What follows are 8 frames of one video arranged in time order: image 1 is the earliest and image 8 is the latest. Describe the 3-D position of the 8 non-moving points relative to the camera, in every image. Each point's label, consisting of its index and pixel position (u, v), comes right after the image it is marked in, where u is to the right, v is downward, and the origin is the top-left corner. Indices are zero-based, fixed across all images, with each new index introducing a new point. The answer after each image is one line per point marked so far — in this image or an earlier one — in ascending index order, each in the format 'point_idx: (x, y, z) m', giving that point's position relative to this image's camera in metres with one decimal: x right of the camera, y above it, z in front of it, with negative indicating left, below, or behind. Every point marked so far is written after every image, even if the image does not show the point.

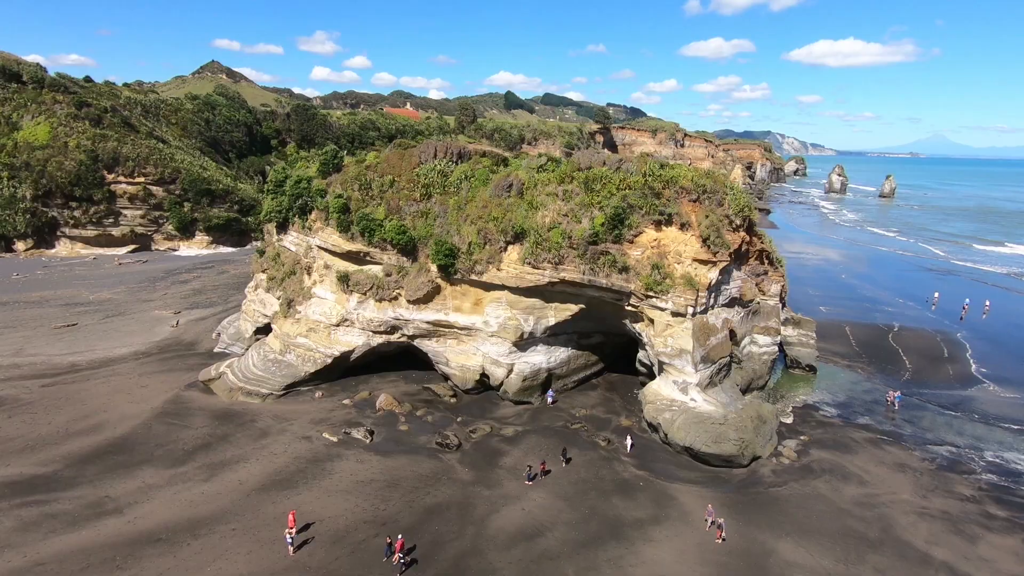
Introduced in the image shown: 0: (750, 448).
0: (+7.9, -5.4, +18.4) m
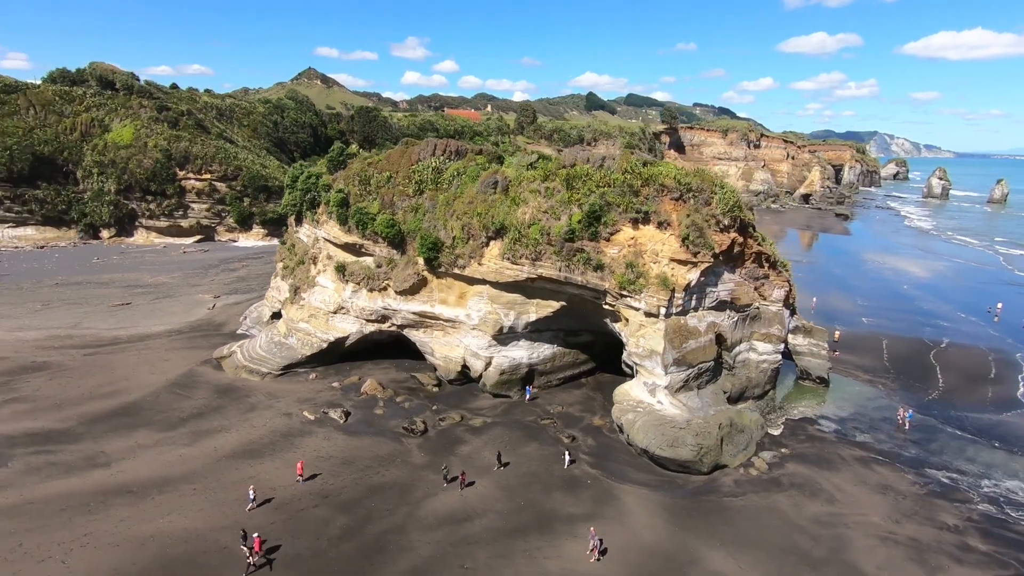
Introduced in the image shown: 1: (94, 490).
0: (+6.4, -5.4, +17.8) m
1: (-12.4, -6.0, +16.2) m
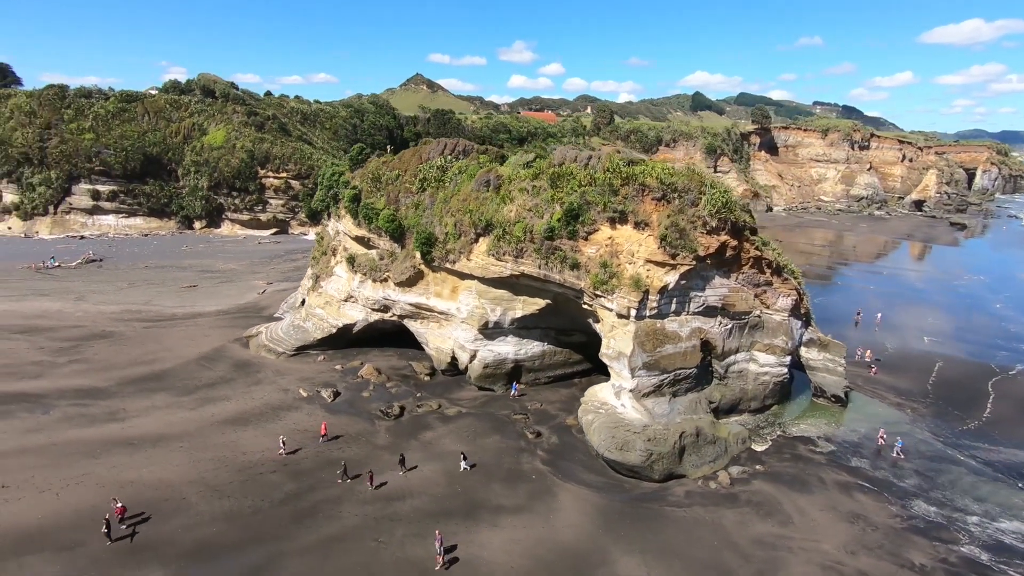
0: (+4.7, -5.5, +17.2) m
1: (-14.1, -5.2, +18.9) m
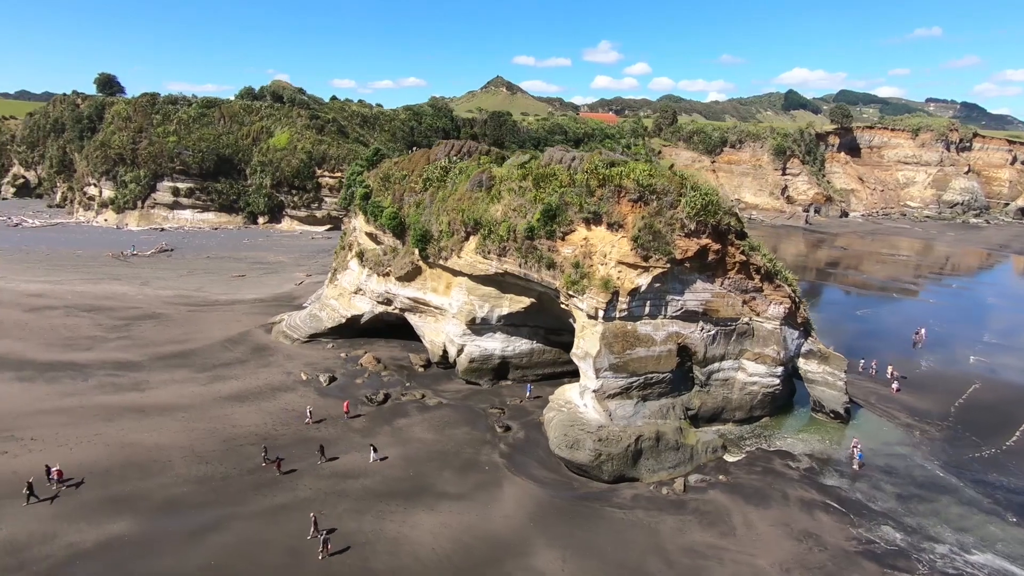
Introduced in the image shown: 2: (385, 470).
0: (+3.1, -5.5, +17.2) m
1: (-15.2, -4.6, +21.4) m
2: (-4.2, -5.9, +17.7) m
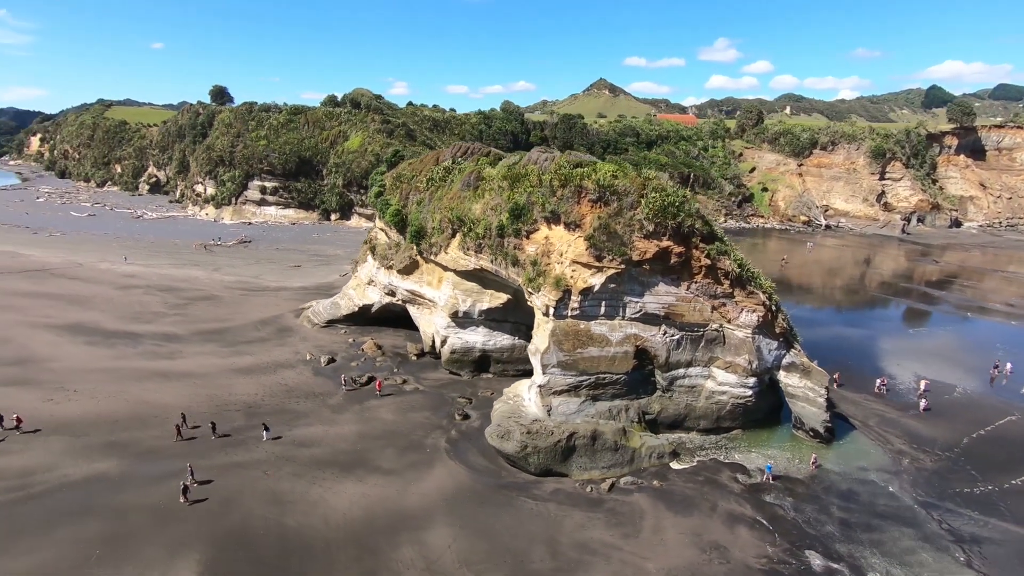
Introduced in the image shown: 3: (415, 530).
0: (+0.8, -5.4, +17.6) m
1: (-16.4, -3.8, +25.0) m
2: (-6.3, -5.5, +19.4) m
3: (-2.7, -6.7, +15.2) m
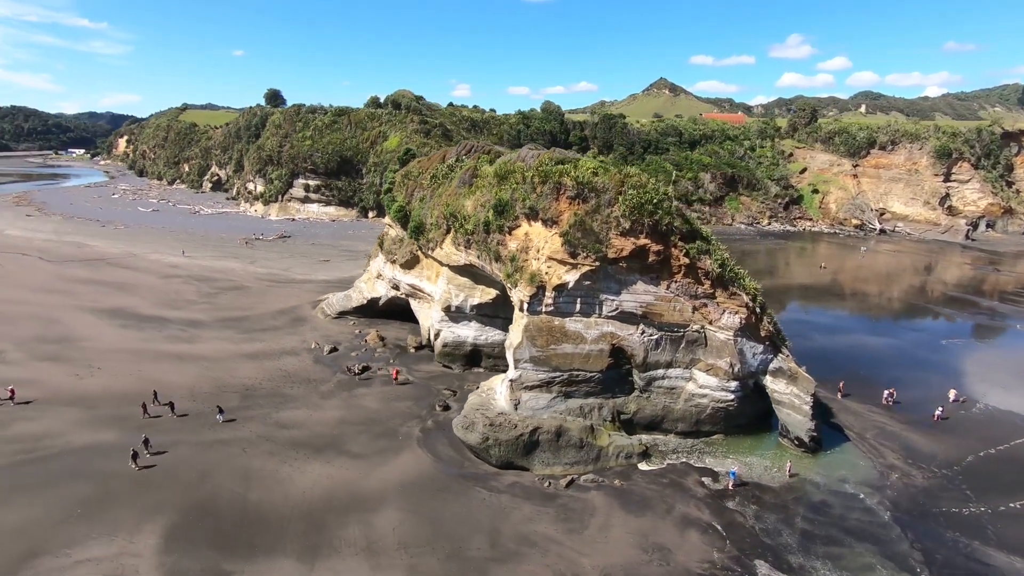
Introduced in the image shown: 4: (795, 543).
0: (-0.4, -5.3, +17.8) m
1: (-16.8, -3.2, +27.0) m
2: (-7.3, -5.2, +20.3) m
3: (-4.2, -6.4, +15.7) m
4: (+7.9, -7.0, +15.1) m
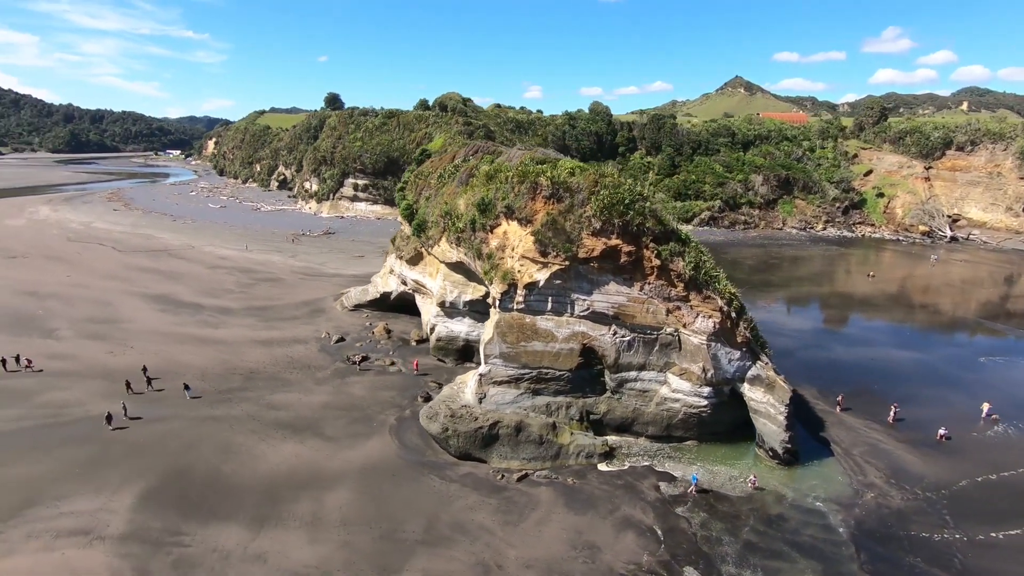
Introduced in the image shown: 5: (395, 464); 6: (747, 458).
0: (-1.8, -5.1, +18.4) m
1: (-16.9, -2.6, +29.4) m
2: (-8.3, -4.8, +21.7) m
3: (-5.8, -6.2, +16.8) m
4: (+6.0, -7.1, +14.7) m
5: (-3.8, -5.9, +18.2) m
6: (+8.3, -6.0, +19.3) m
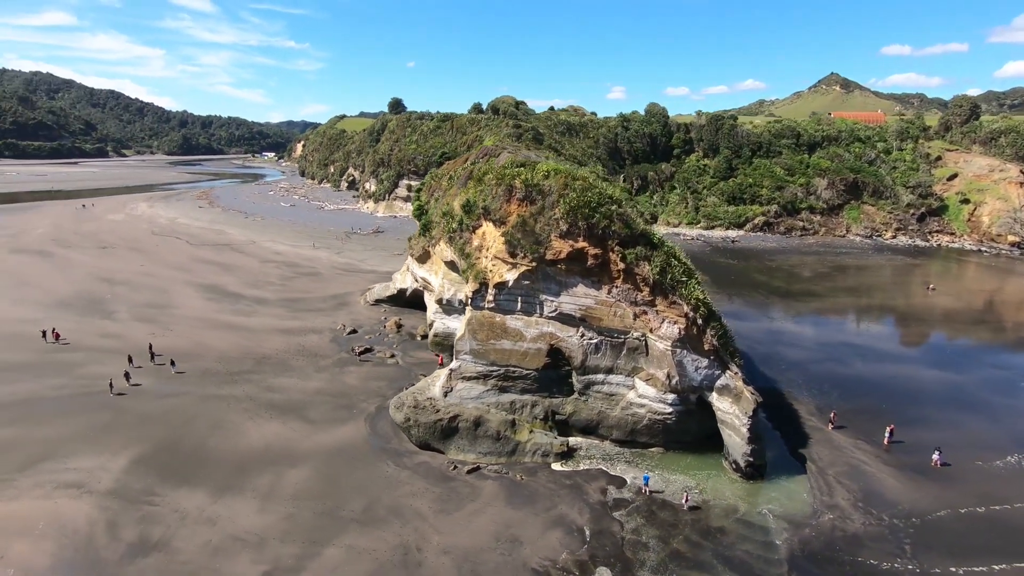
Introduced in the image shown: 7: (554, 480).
0: (-3.3, -5.0, +19.3) m
1: (-16.7, -2.0, +32.2) m
2: (-9.3, -4.5, +23.4) m
3: (-7.5, -5.9, +18.2) m
4: (+3.9, -7.2, +14.5) m
5: (-5.3, -5.7, +19.3) m
6: (+6.8, -6.2, +18.8) m
7: (+1.5, -6.3, +17.9) m
